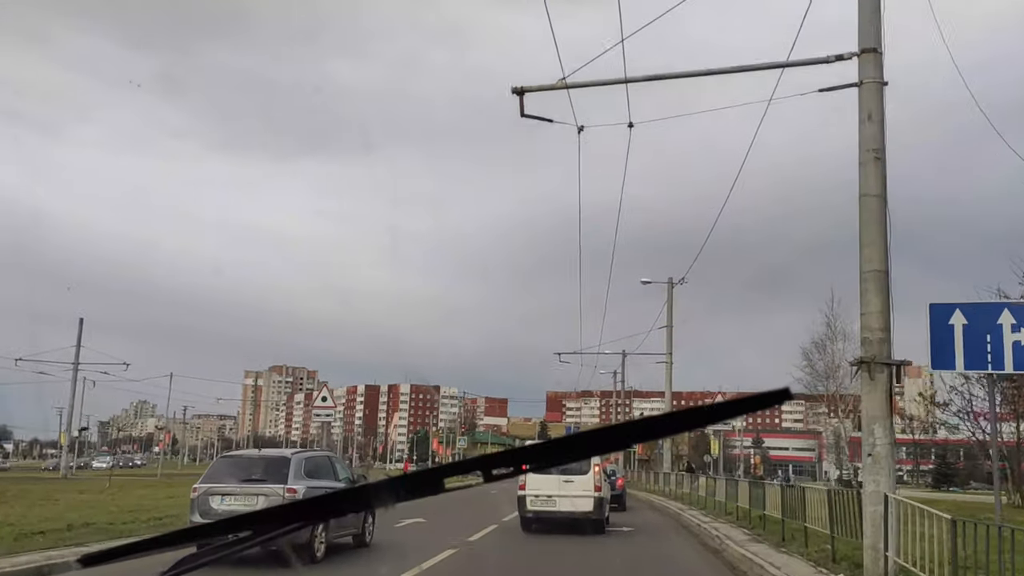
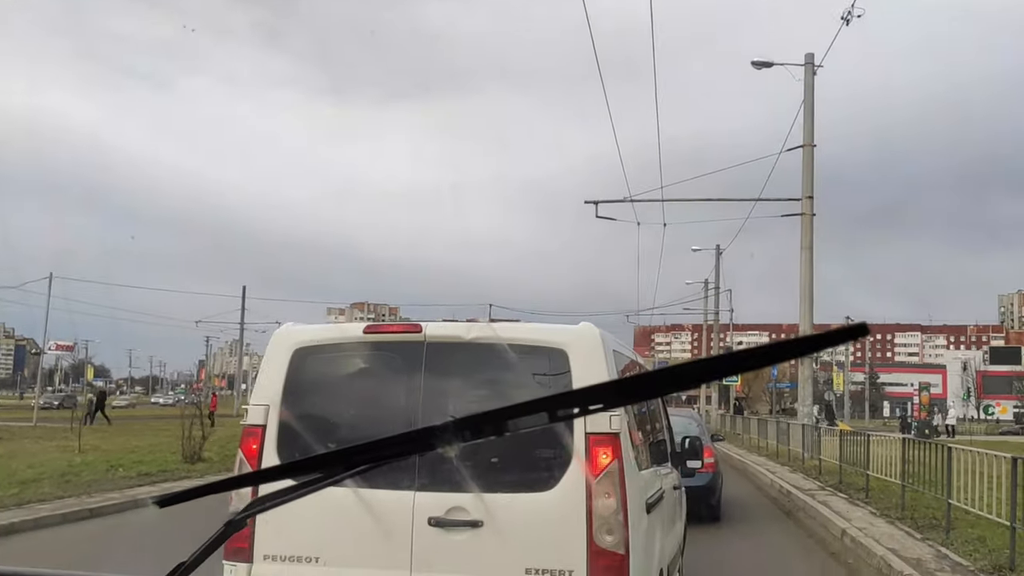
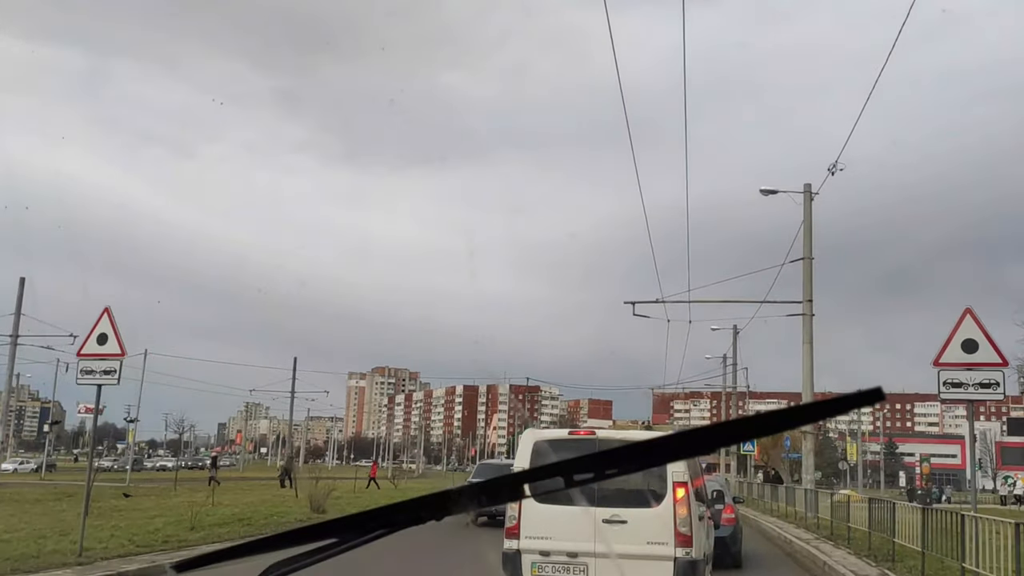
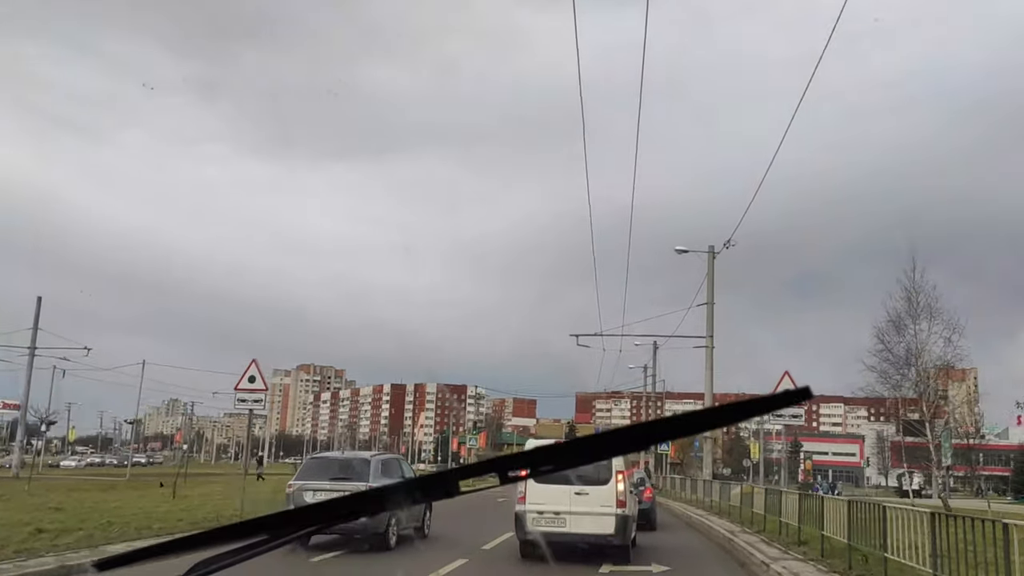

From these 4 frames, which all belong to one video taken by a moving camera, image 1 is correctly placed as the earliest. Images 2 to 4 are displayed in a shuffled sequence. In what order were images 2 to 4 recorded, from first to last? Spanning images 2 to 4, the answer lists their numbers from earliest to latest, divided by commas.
4, 3, 2
